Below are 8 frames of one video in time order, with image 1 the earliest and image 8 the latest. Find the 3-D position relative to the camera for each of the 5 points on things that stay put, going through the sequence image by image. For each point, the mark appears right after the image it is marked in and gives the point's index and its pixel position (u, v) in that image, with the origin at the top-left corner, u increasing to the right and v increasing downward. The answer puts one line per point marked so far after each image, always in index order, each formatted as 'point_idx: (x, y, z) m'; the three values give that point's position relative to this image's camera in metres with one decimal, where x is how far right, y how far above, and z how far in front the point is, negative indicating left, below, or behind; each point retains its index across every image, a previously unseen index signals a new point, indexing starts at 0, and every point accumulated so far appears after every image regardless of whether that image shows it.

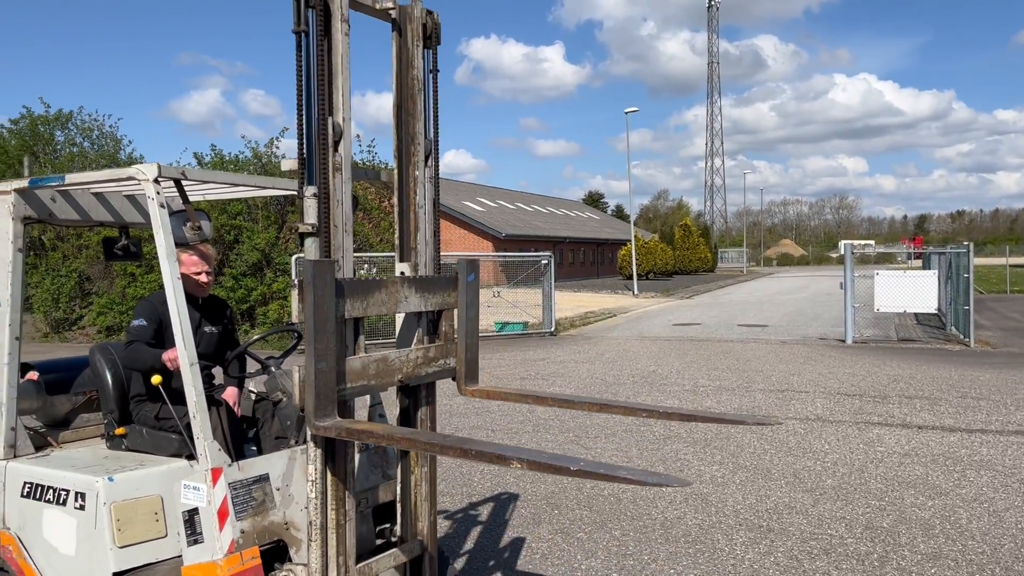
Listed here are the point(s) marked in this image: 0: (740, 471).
0: (+2.1, -1.7, +7.8) m
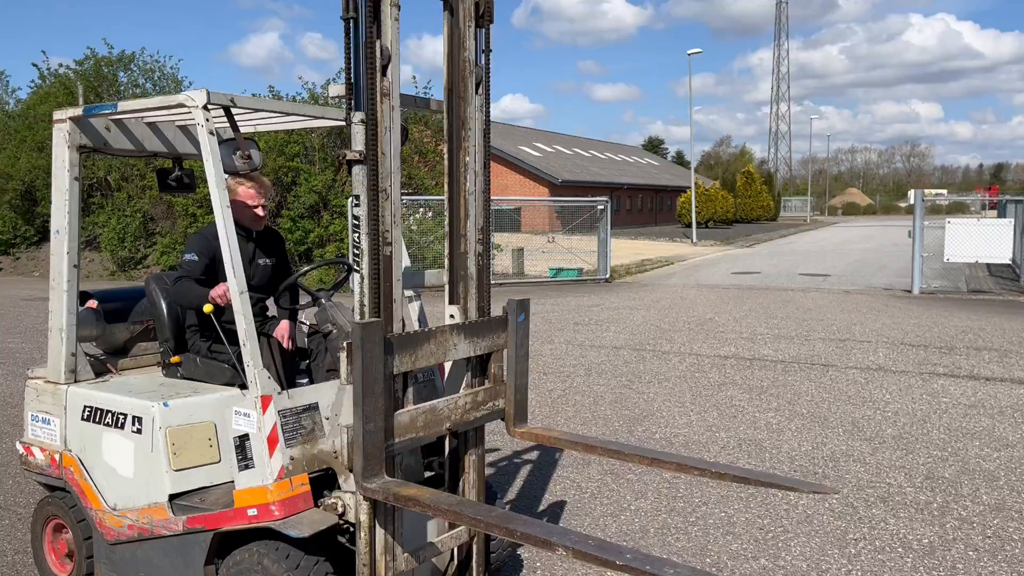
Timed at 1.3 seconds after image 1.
0: (+2.6, -1.2, +7.7) m
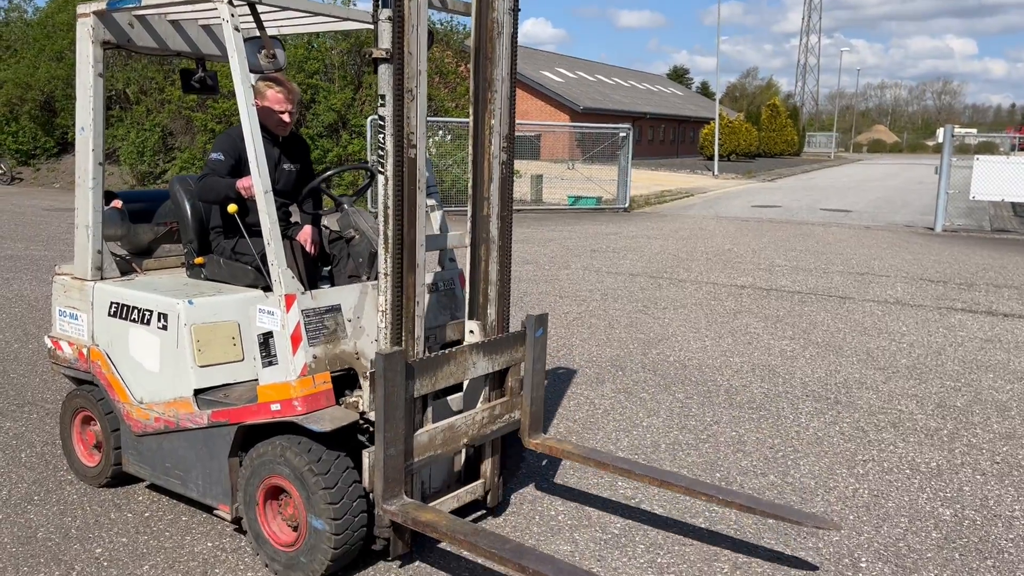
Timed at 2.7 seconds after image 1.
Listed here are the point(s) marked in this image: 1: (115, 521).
0: (+2.7, -0.5, +7.7) m
1: (-1.8, -1.1, +4.0) m
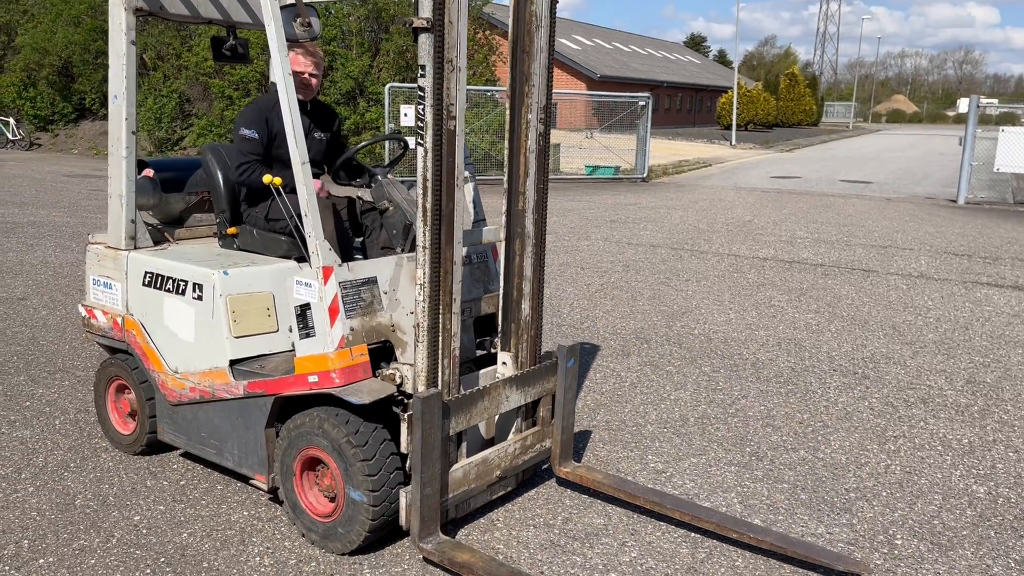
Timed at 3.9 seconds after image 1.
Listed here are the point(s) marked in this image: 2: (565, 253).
0: (+2.9, -0.3, +7.7) m
1: (-1.7, -0.9, +4.0) m
2: (+0.7, +0.4, +10.9) m
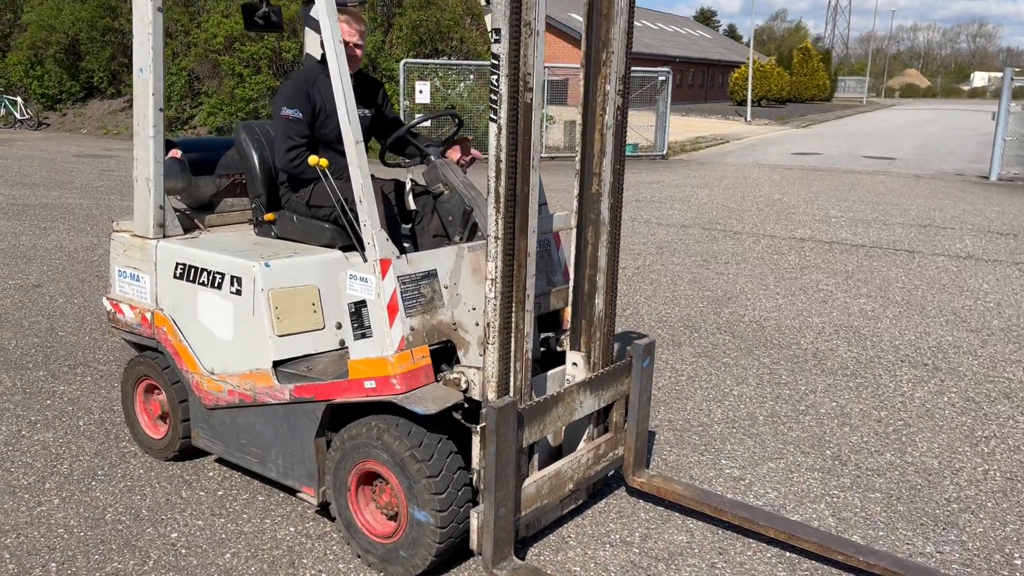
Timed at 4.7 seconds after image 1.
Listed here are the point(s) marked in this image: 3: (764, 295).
0: (+3.2, -0.2, +7.3) m
1: (-1.4, -0.9, +3.7) m
2: (+1.0, +0.7, +10.5) m
3: (+2.2, -0.1, +7.6) m
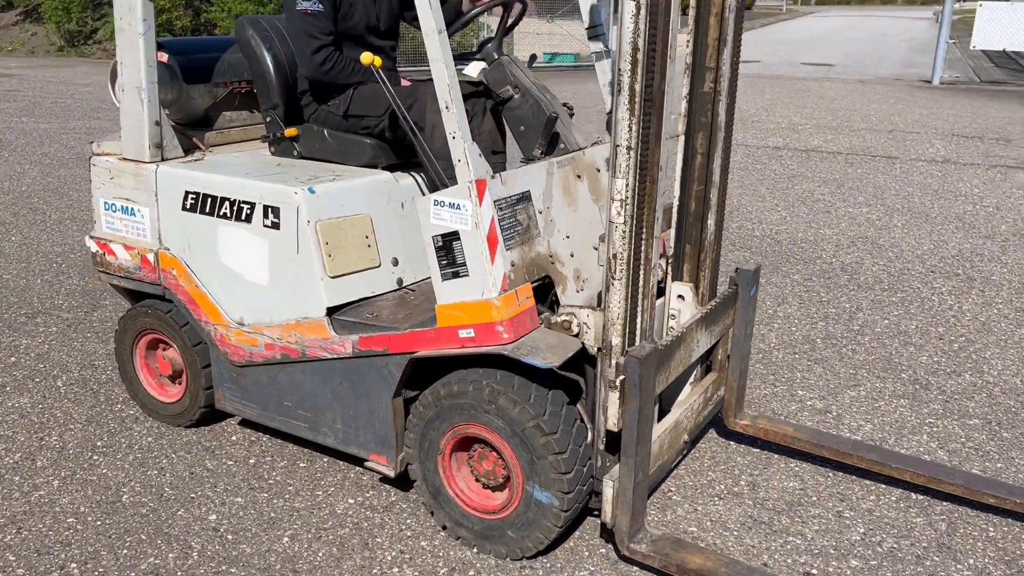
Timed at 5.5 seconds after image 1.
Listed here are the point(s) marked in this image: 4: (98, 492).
0: (+3.1, +0.6, +7.0) m
1: (-1.1, -0.7, +3.1) m
2: (+0.6, +1.6, +9.9) m
3: (+2.1, +0.7, +7.2) m
4: (-1.4, -0.7, +3.0) m
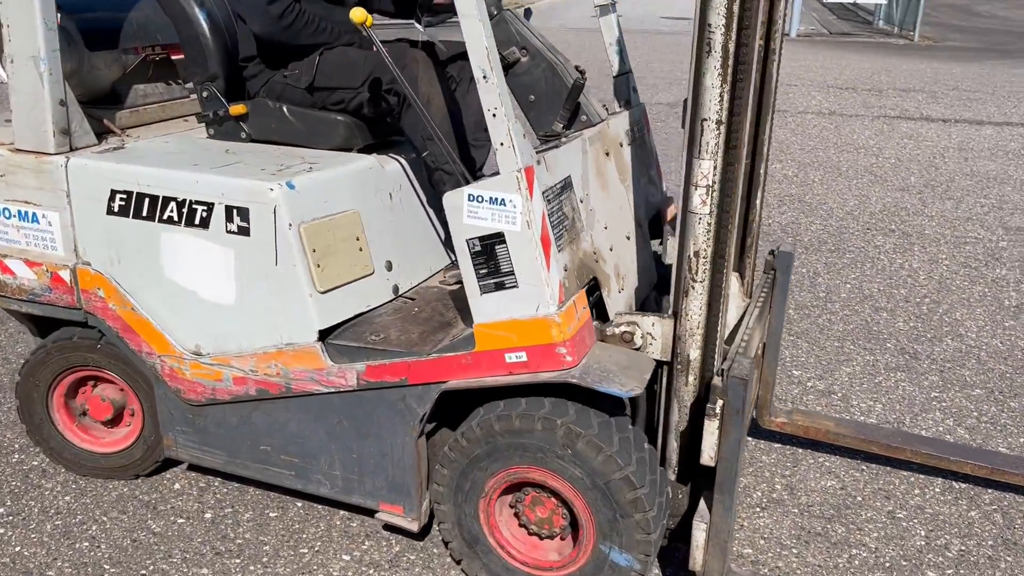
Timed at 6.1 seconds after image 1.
0: (+2.5, +1.0, +7.0) m
1: (-1.0, -0.7, +2.5) m
2: (-0.5, +2.0, +9.4) m
3: (+1.4, +1.0, +7.0) m
4: (-1.3, -0.8, +2.3) m
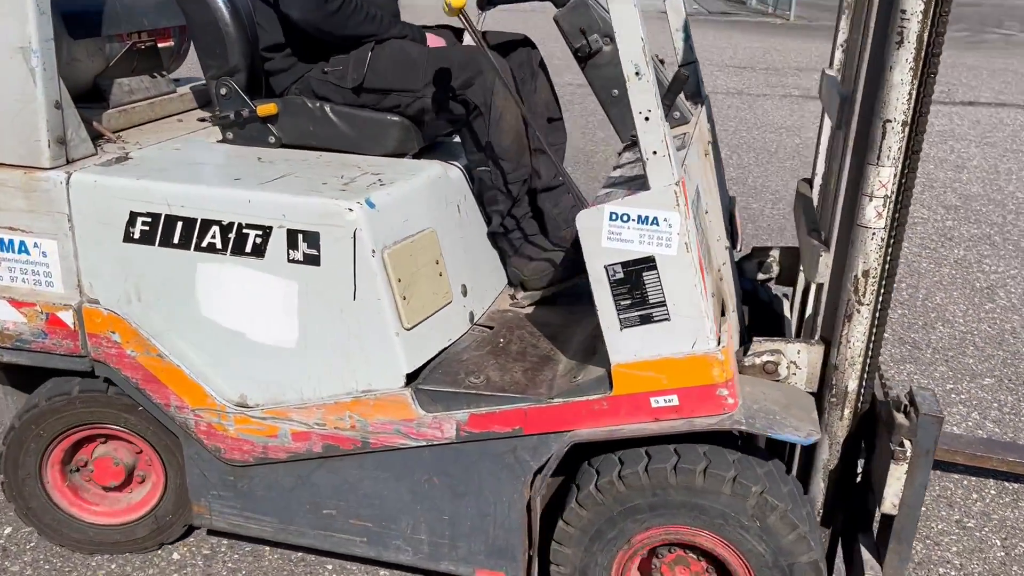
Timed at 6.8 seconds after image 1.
0: (+2.1, +1.1, +7.0) m
1: (-0.7, -0.8, +2.1) m
2: (-1.3, +2.0, +8.9) m
3: (+1.0, +1.1, +6.8) m
4: (-1.0, -0.9, +1.9) m
